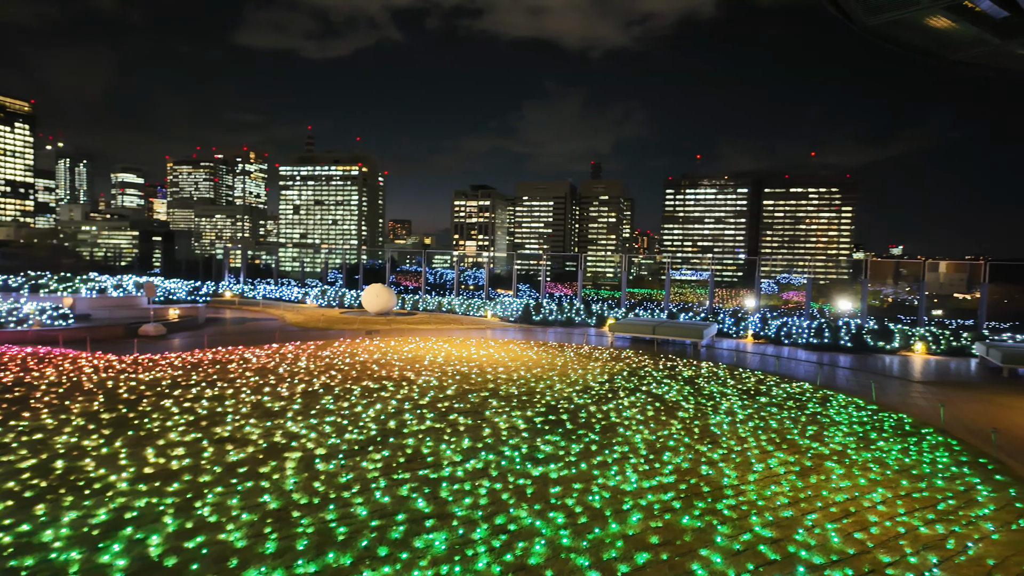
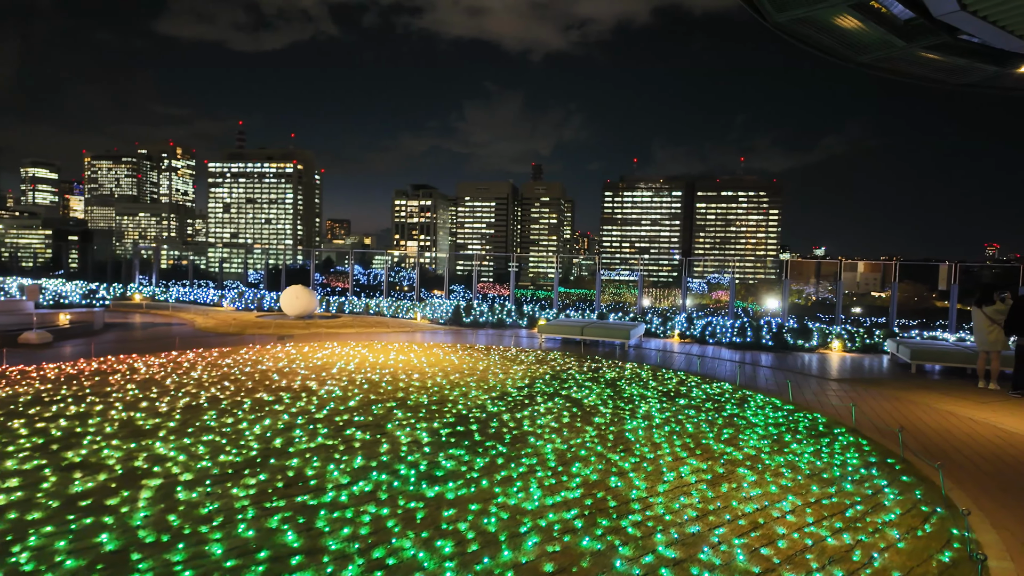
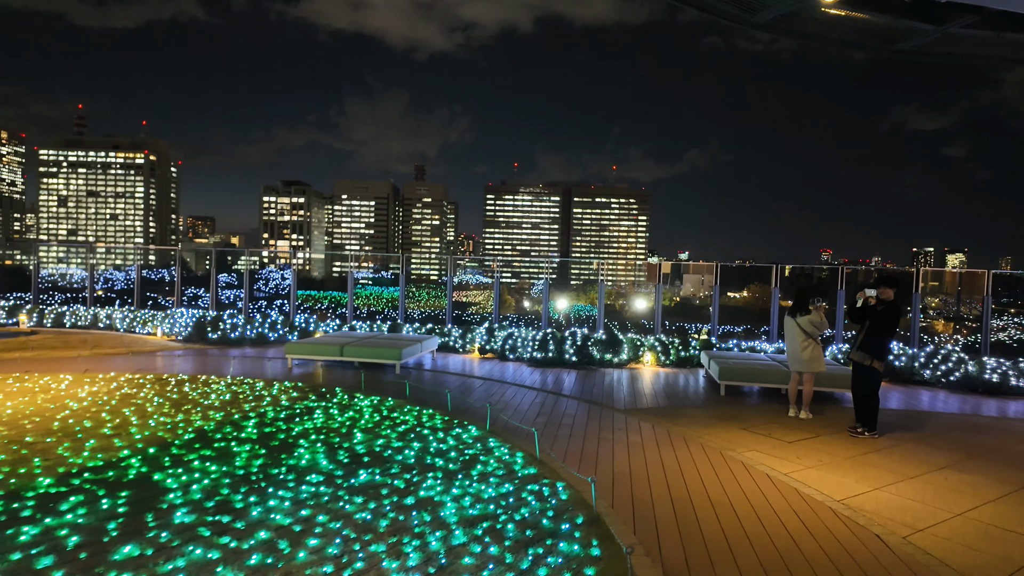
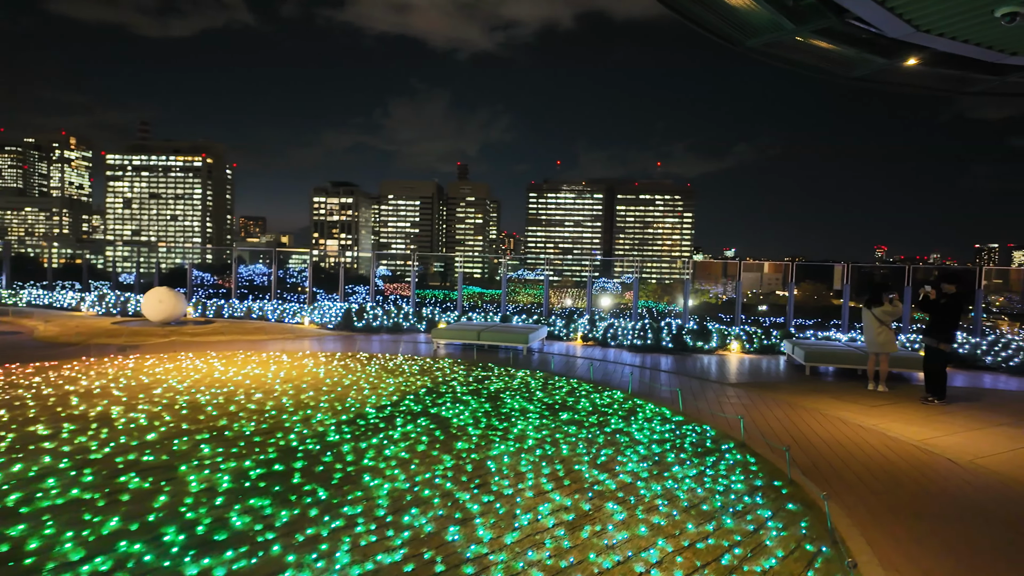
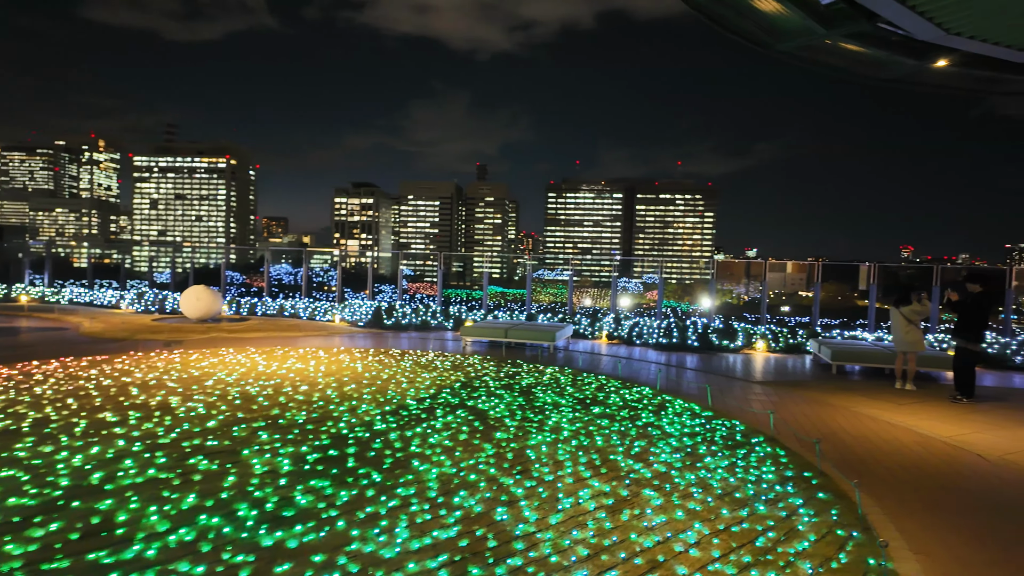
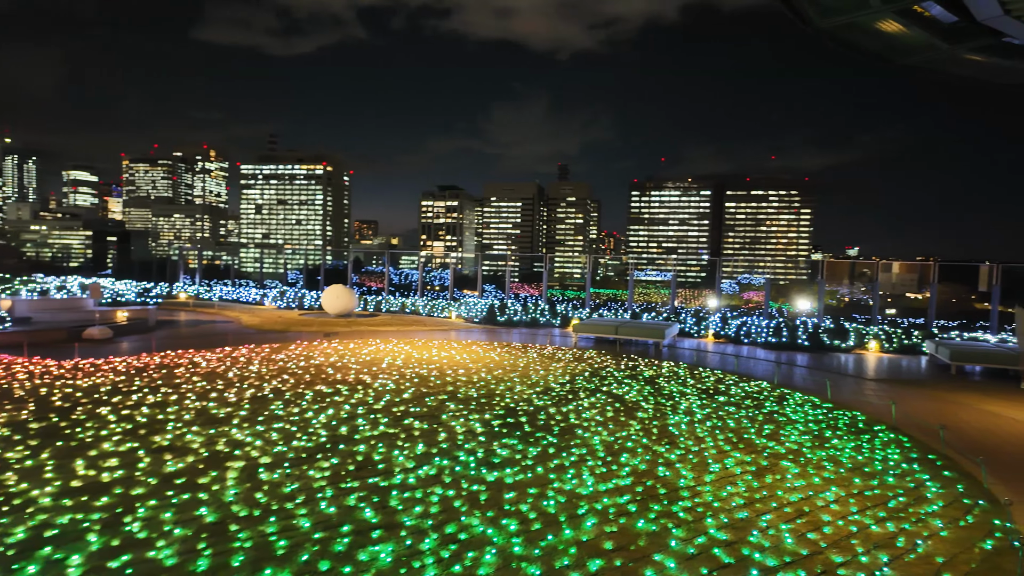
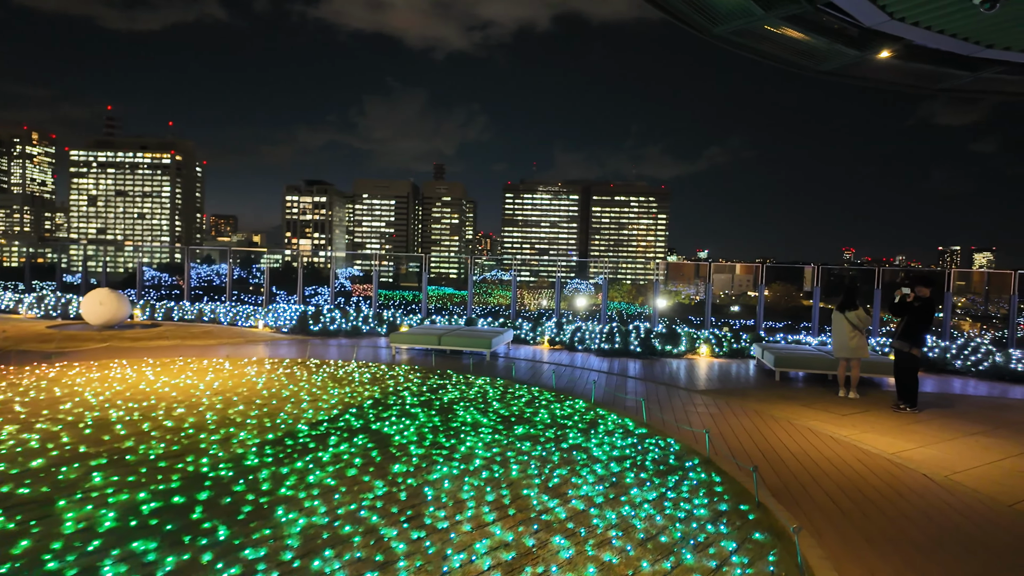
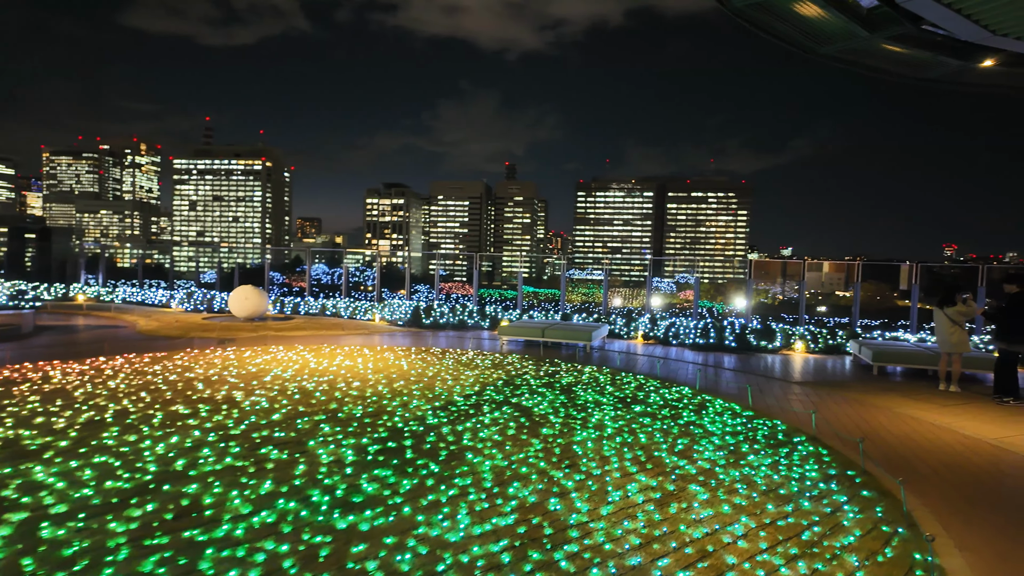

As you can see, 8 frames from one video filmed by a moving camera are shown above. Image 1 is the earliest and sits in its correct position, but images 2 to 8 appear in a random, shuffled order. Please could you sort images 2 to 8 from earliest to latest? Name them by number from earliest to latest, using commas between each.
6, 2, 8, 5, 4, 7, 3
